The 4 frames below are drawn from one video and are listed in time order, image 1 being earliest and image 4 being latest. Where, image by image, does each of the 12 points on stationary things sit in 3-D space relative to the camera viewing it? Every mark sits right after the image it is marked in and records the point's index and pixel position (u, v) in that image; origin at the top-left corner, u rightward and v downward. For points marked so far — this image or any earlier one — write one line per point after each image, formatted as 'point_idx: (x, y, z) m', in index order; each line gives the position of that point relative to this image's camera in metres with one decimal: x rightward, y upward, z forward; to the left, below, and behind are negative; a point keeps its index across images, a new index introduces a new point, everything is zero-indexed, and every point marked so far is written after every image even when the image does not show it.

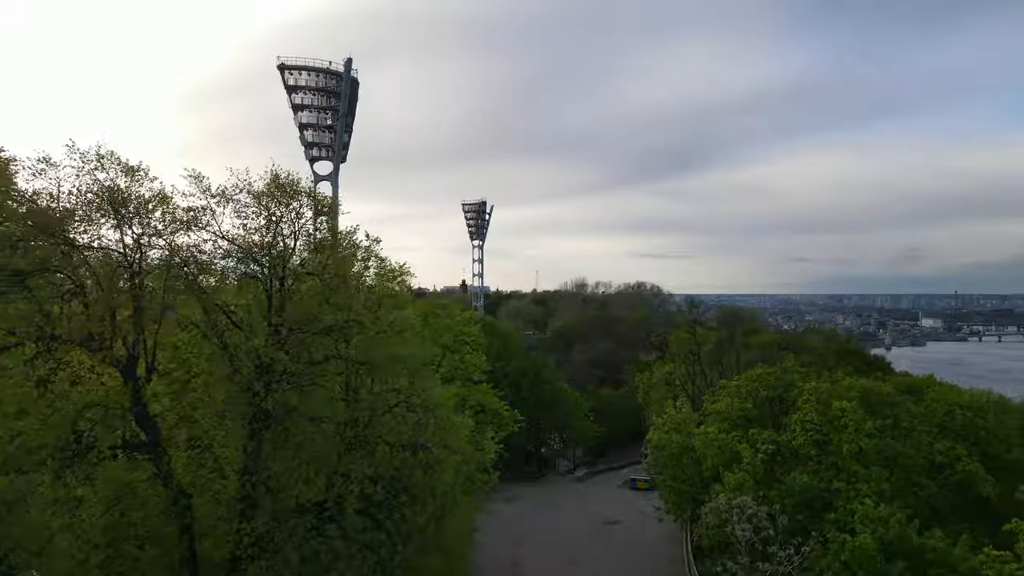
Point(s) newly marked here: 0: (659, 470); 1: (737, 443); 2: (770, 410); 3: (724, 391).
0: (+3.5, -4.3, +15.5) m
1: (+4.6, -3.1, +13.1) m
2: (+5.5, -2.7, +13.9) m
3: (+4.9, -2.4, +14.9) m
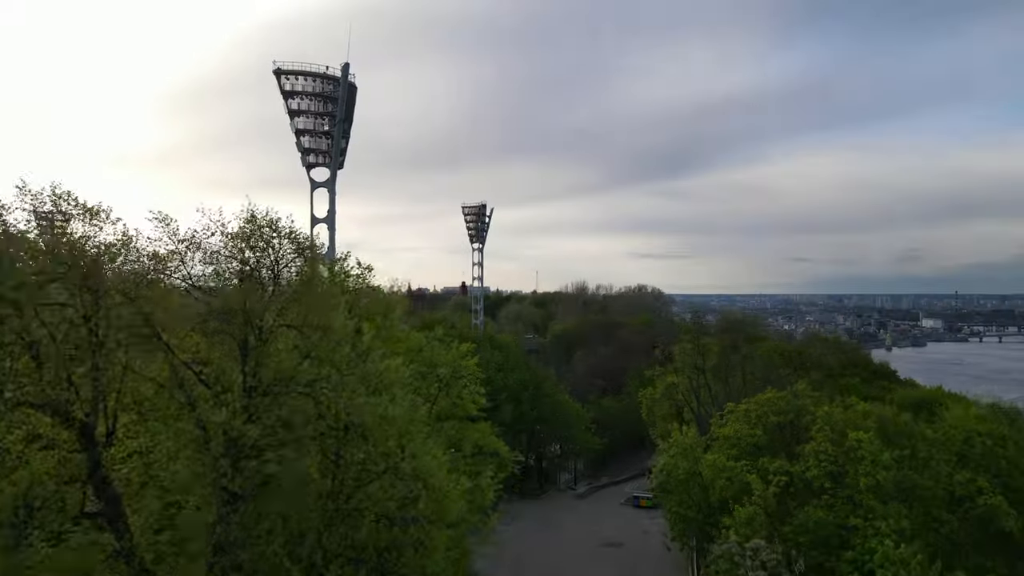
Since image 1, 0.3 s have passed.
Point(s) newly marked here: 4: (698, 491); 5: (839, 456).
0: (+3.5, -4.8, +15.0) m
1: (+4.6, -3.6, +12.5) m
2: (+5.5, -3.1, +13.3) m
3: (+4.9, -2.8, +14.3) m
4: (+4.0, -4.4, +13.9) m
5: (+5.9, -3.1, +11.7) m
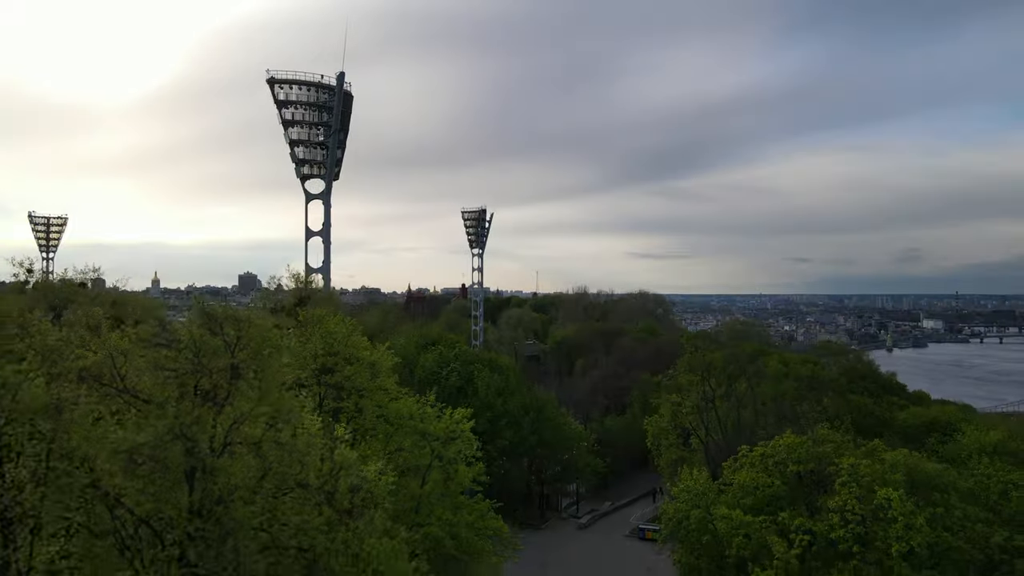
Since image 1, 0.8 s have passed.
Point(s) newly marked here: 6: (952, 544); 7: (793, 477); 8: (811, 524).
0: (+3.5, -5.5, +14.0) m
1: (+4.6, -4.3, +11.6) m
2: (+5.5, -3.8, +12.4) m
3: (+4.9, -3.6, +13.4) m
4: (+4.0, -5.1, +13.0) m
5: (+5.9, -3.8, +10.8) m
6: (+7.1, -4.2, +10.4) m
7: (+5.4, -3.6, +12.4) m
8: (+5.2, -4.1, +11.2) m
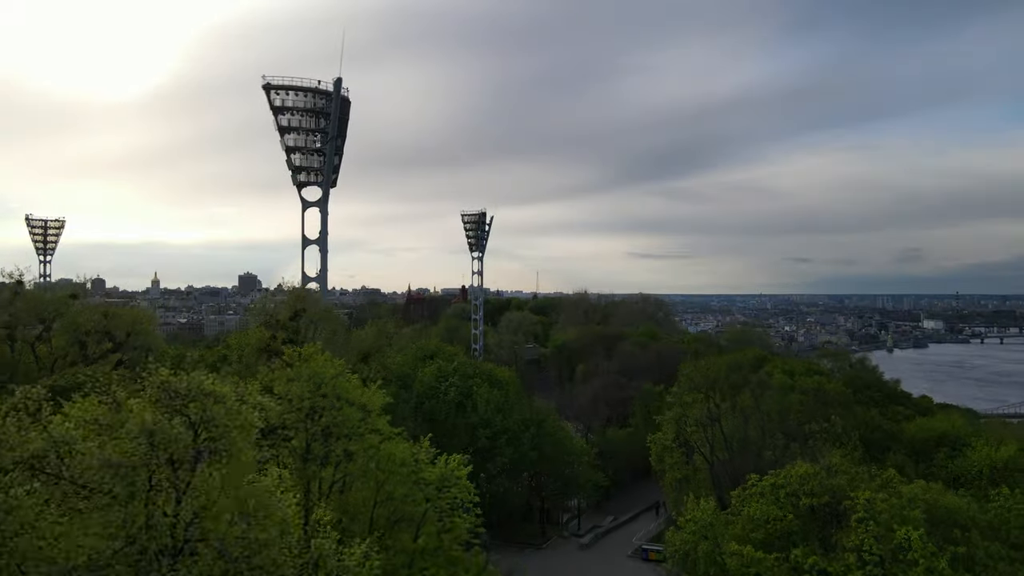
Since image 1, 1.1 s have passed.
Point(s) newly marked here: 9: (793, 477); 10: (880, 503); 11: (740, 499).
0: (+3.5, -6.0, +13.5) m
1: (+4.5, -4.8, +11.0) m
2: (+5.5, -4.3, +11.9) m
3: (+4.9, -4.0, +12.8) m
4: (+4.0, -5.6, +12.5) m
5: (+5.9, -4.3, +10.3) m
6: (+7.1, -4.6, +9.9) m
7: (+5.4, -4.0, +11.9) m
8: (+5.1, -4.5, +10.6) m
9: (+5.3, -3.6, +12.2) m
10: (+6.3, -3.7, +11.1) m
11: (+4.6, -4.3, +13.1) m
